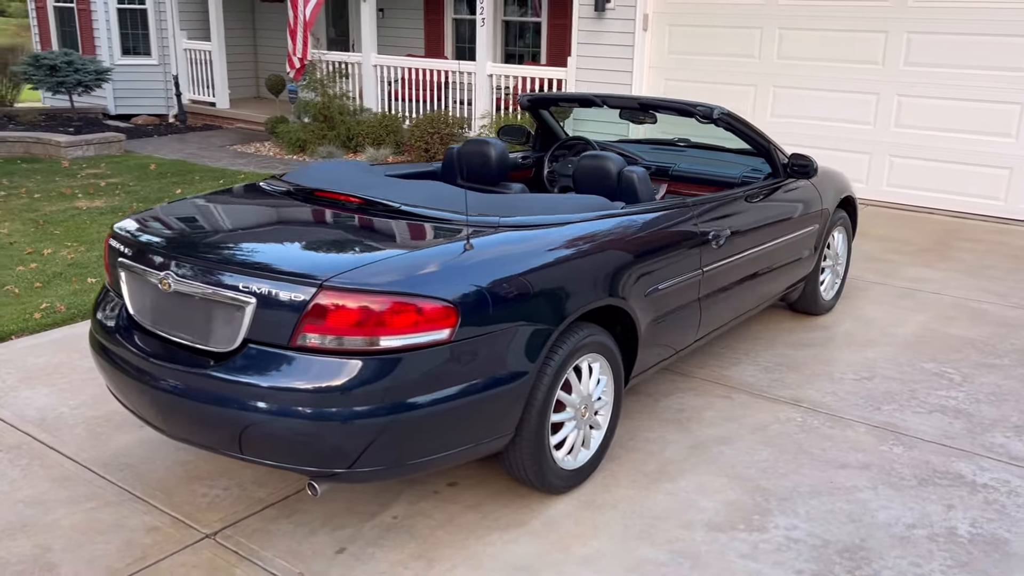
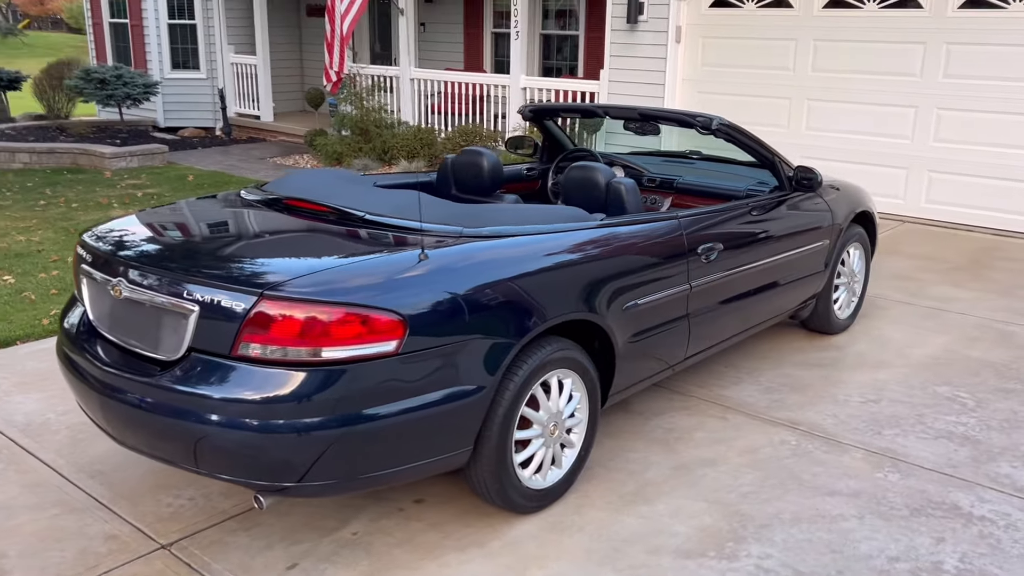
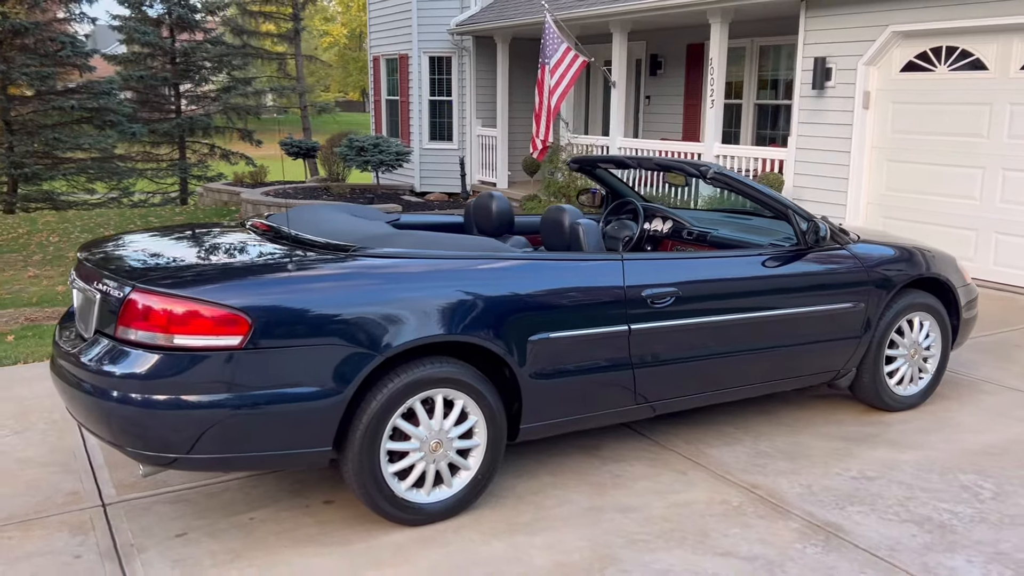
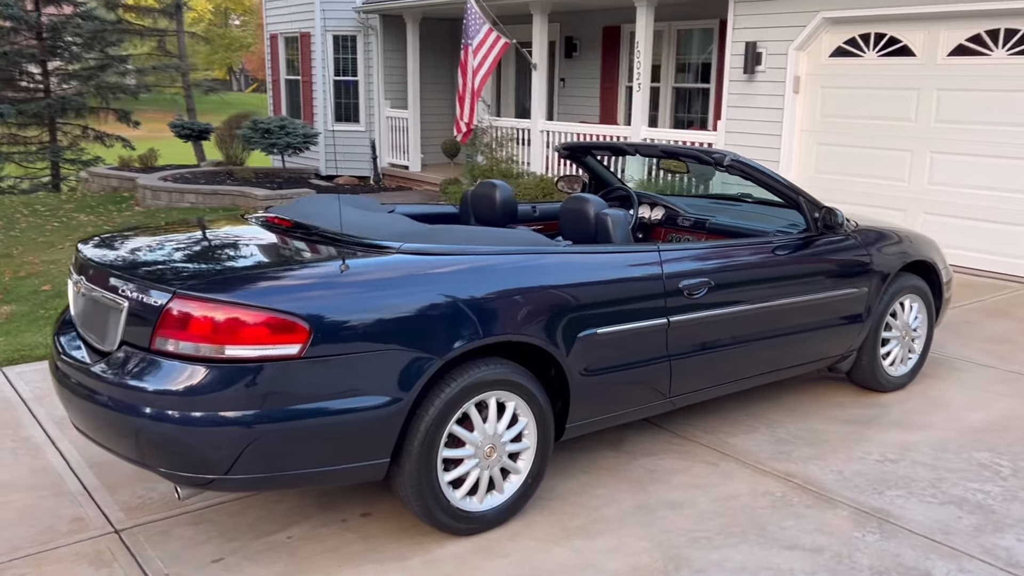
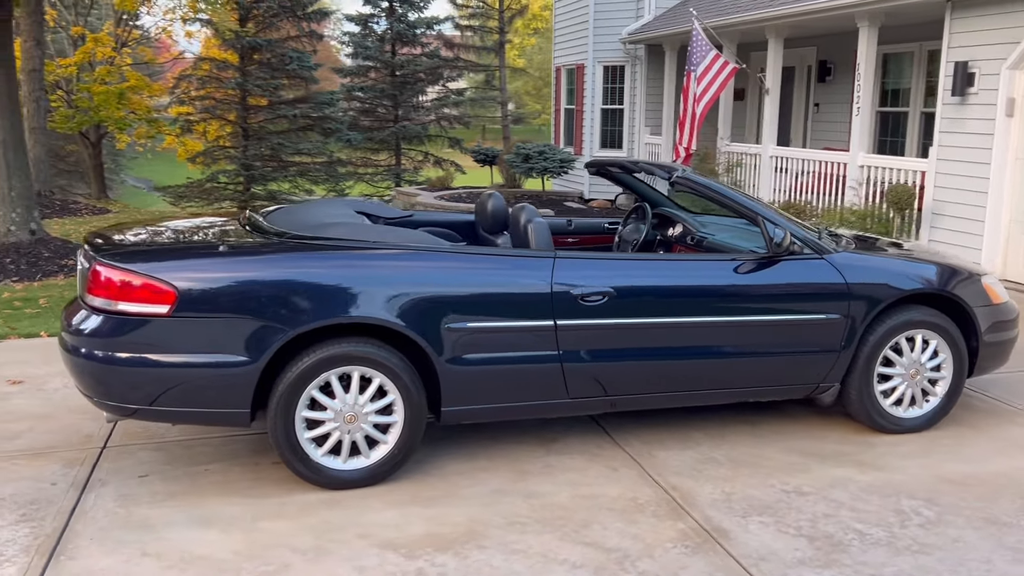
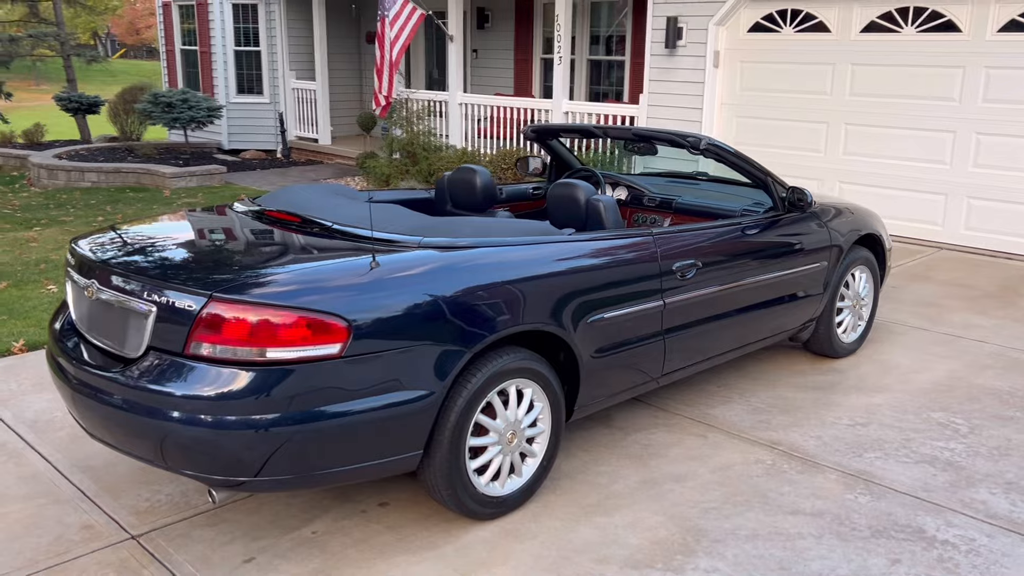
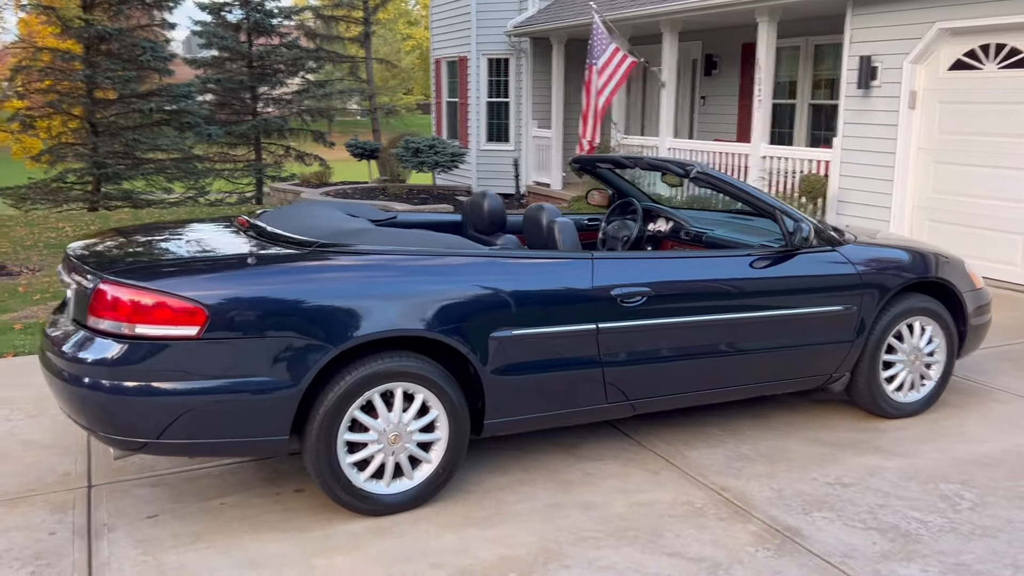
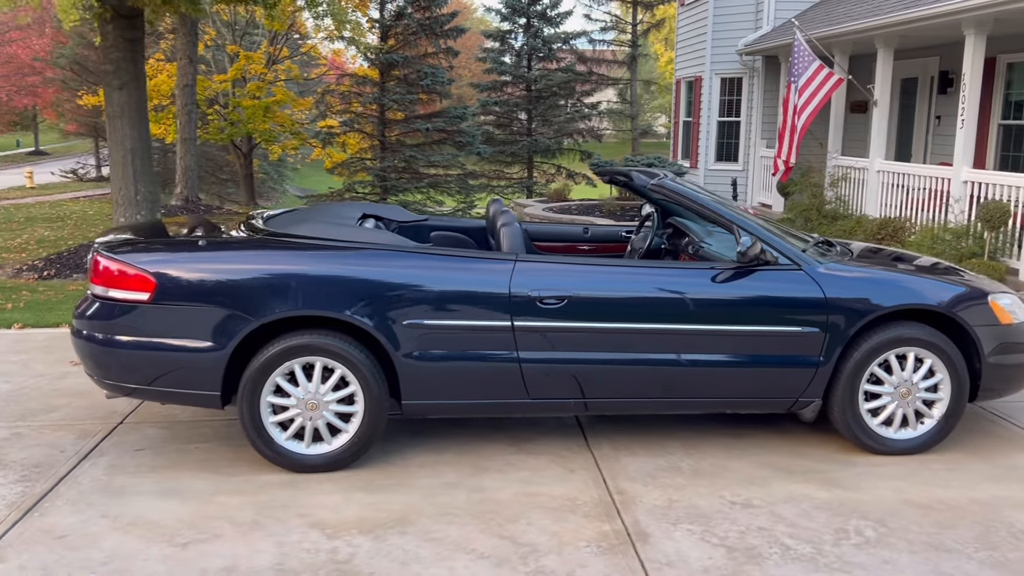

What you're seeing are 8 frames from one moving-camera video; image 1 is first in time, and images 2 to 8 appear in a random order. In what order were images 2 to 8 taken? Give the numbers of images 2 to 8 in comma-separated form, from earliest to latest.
2, 6, 4, 3, 7, 5, 8
